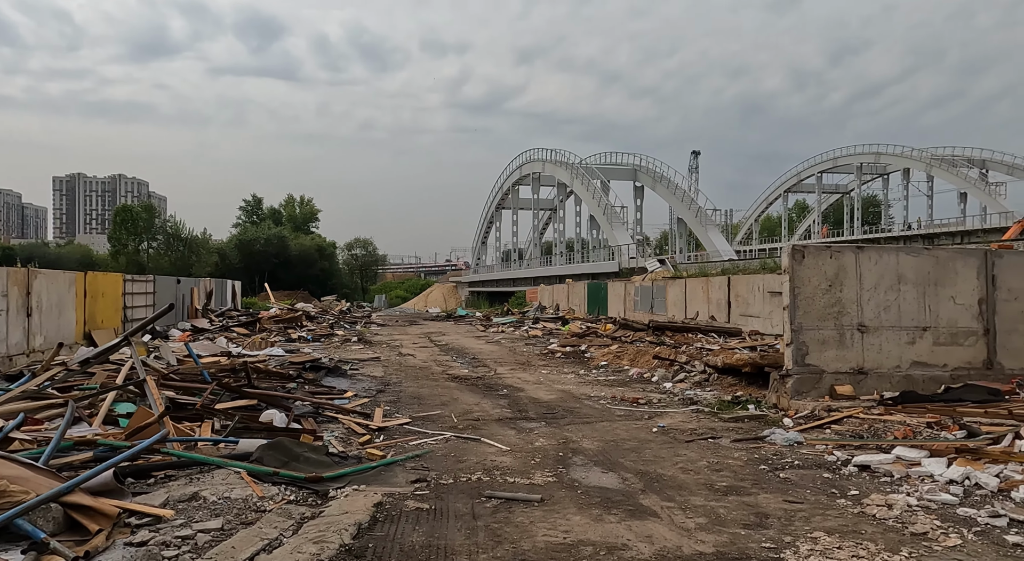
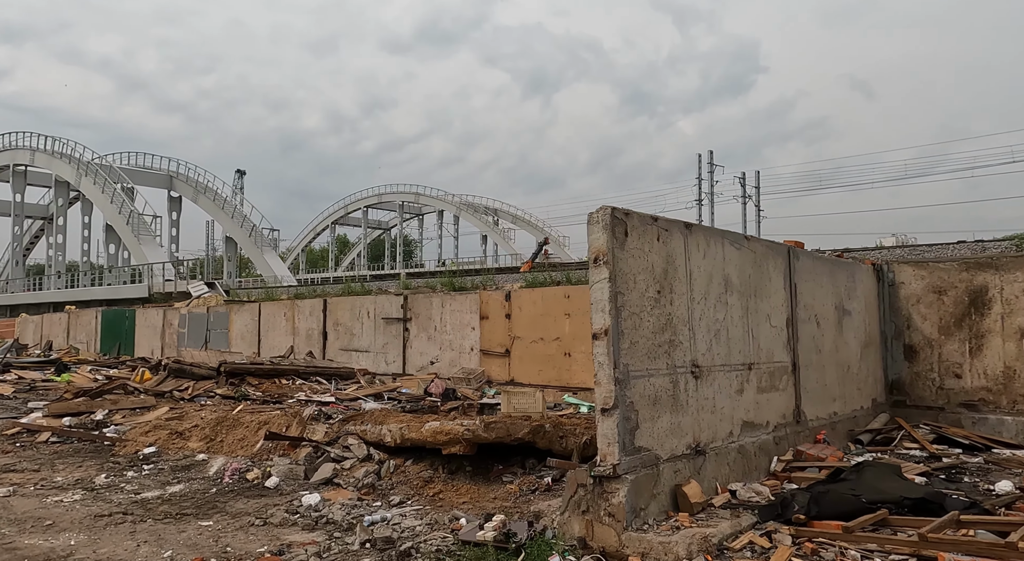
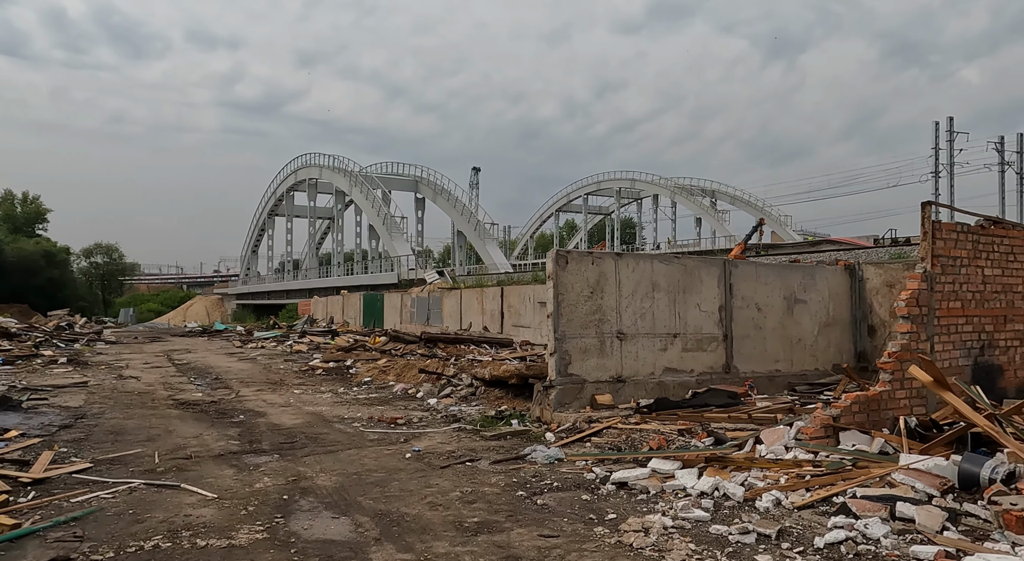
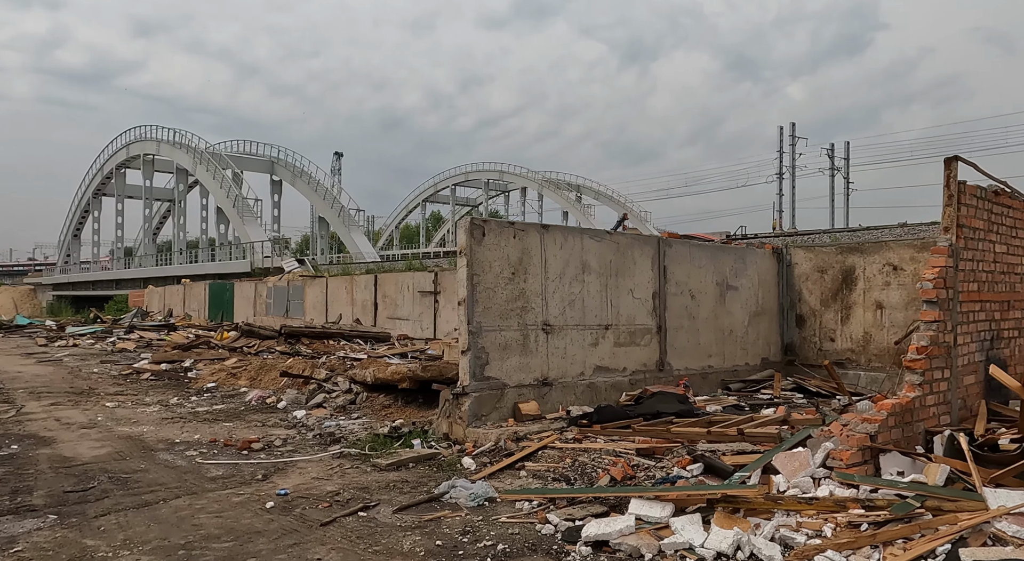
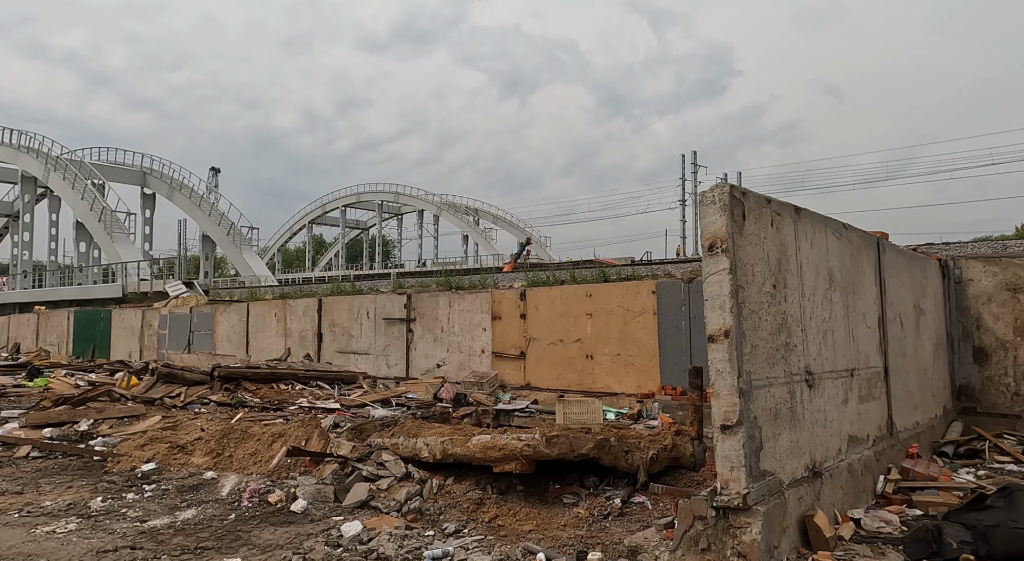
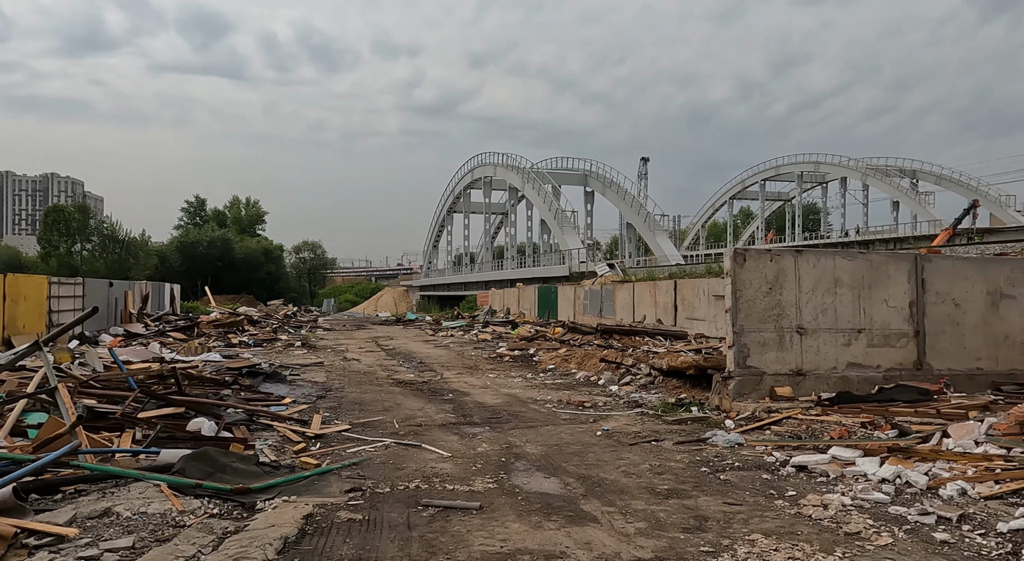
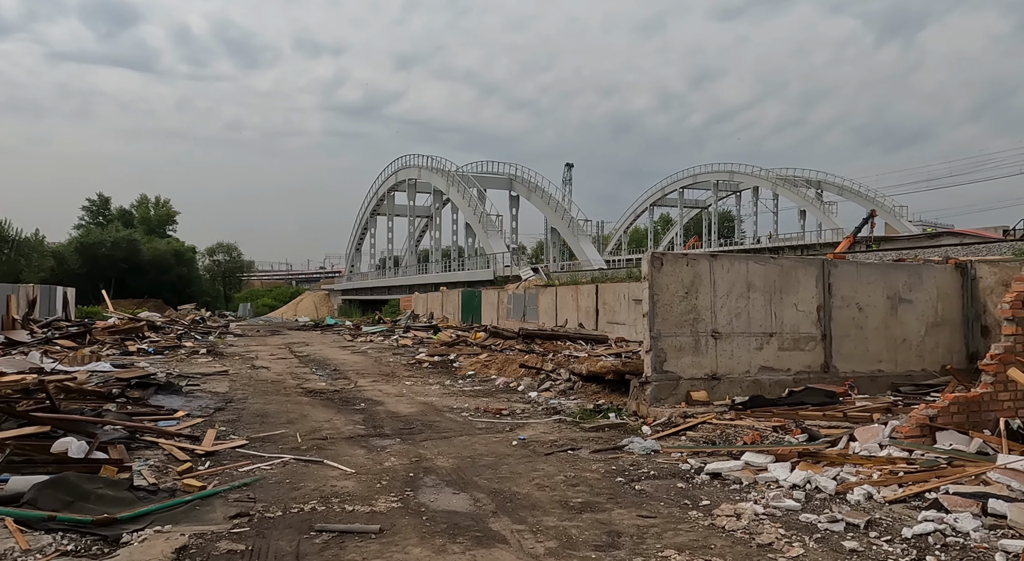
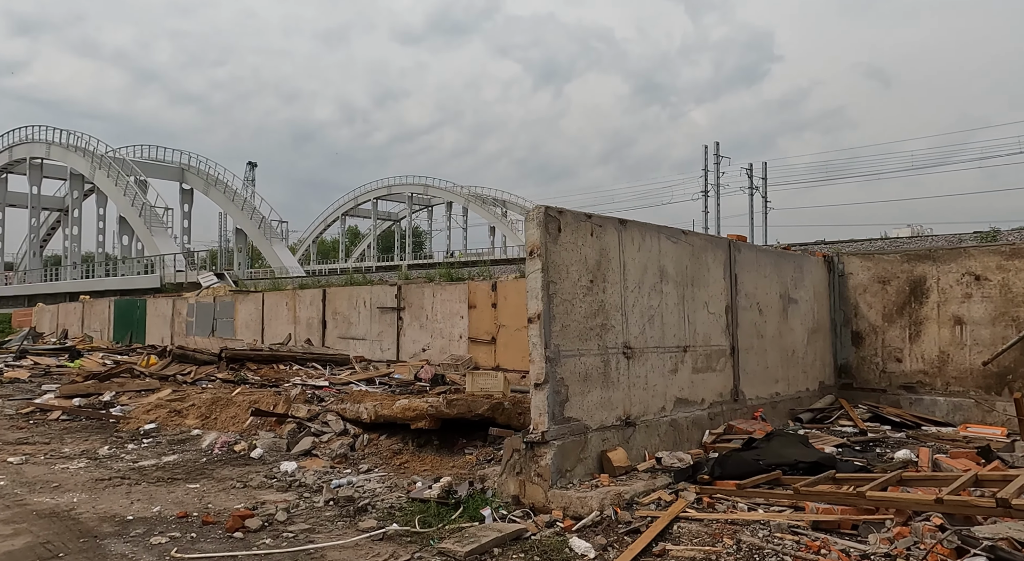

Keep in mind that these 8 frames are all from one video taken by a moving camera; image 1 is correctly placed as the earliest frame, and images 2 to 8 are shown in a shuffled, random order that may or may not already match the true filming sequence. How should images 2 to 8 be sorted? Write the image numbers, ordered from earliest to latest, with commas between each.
6, 7, 3, 4, 8, 2, 5
